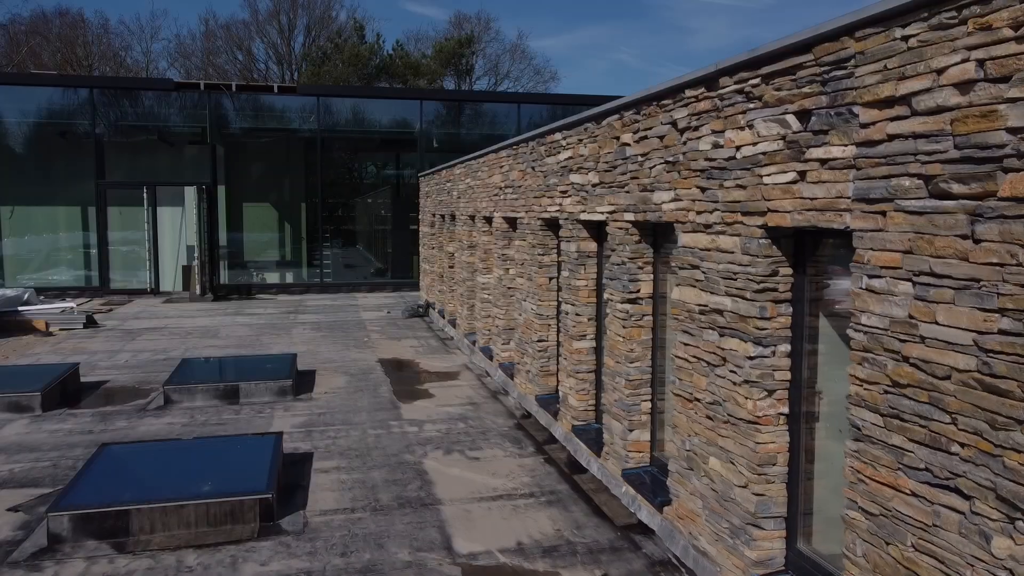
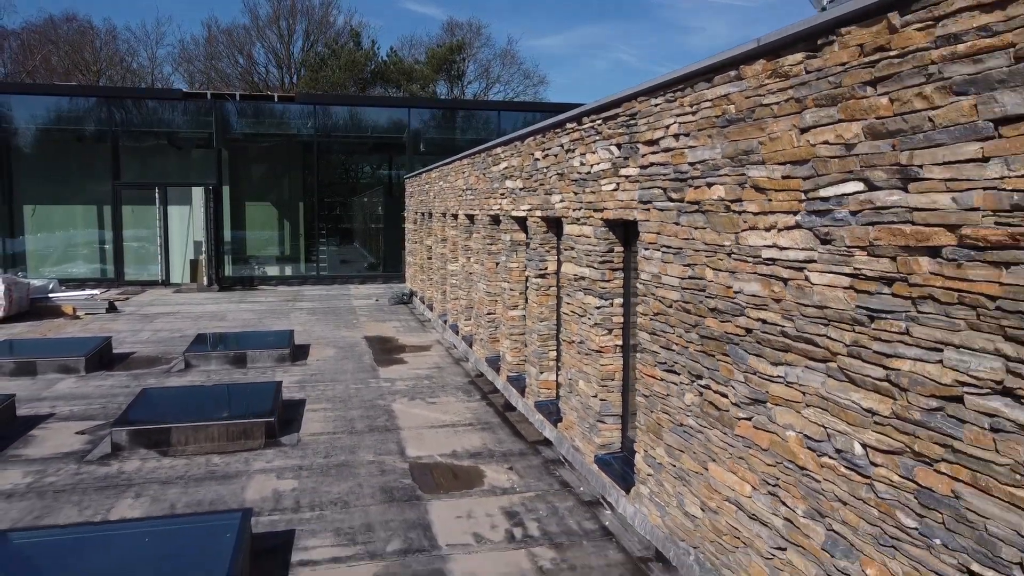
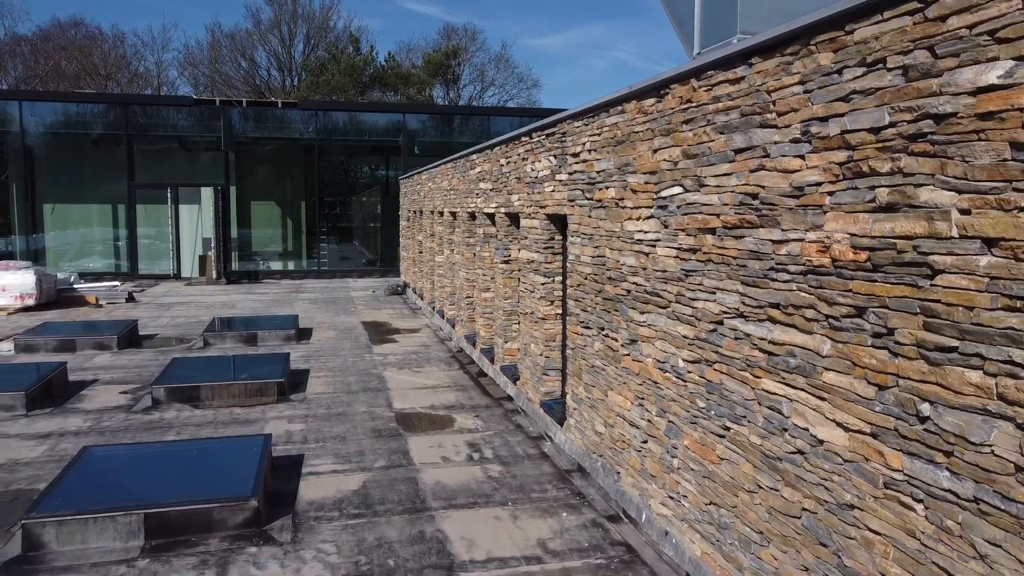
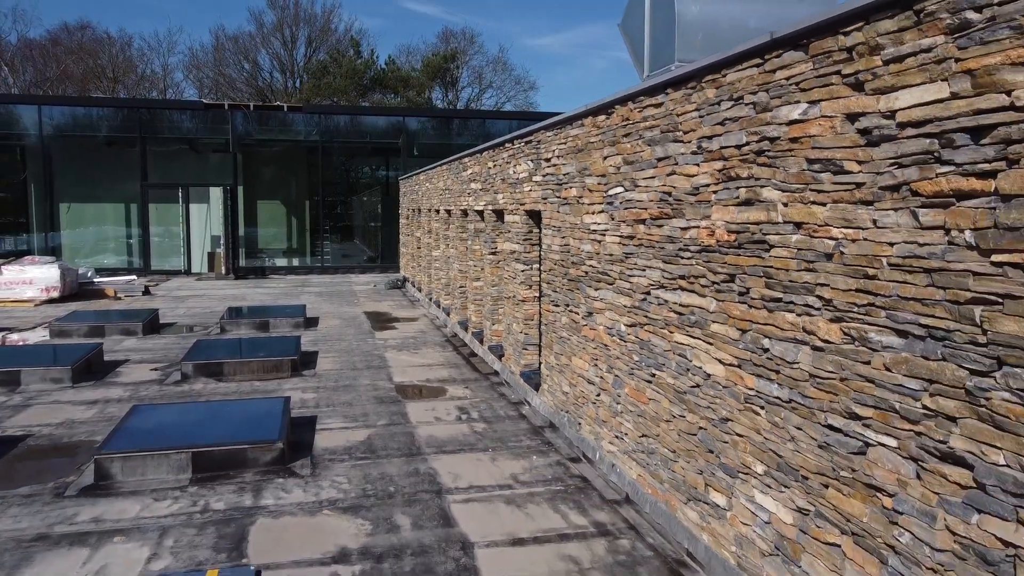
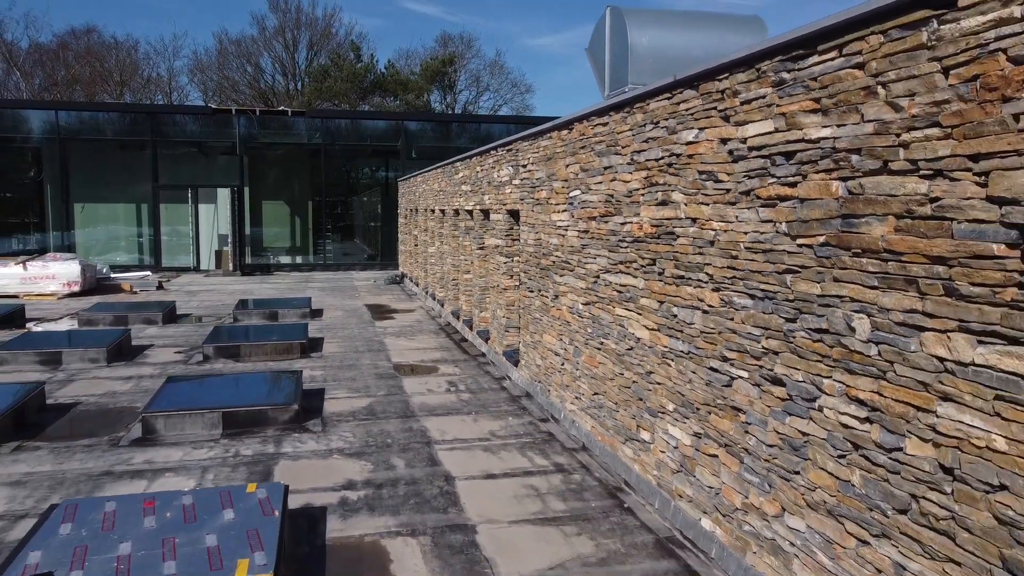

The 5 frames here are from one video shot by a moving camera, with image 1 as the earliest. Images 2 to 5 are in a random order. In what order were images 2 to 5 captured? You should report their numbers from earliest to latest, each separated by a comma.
2, 3, 4, 5
